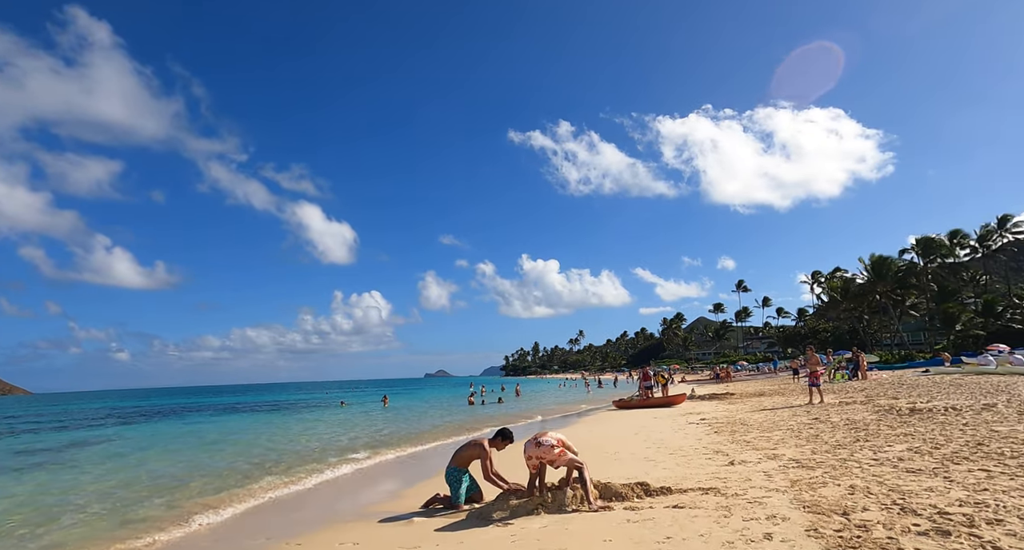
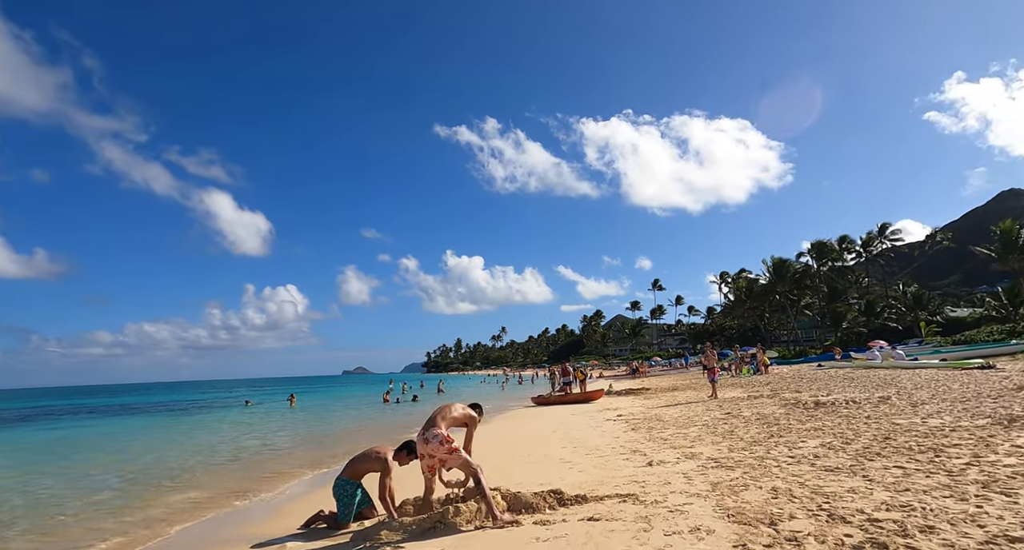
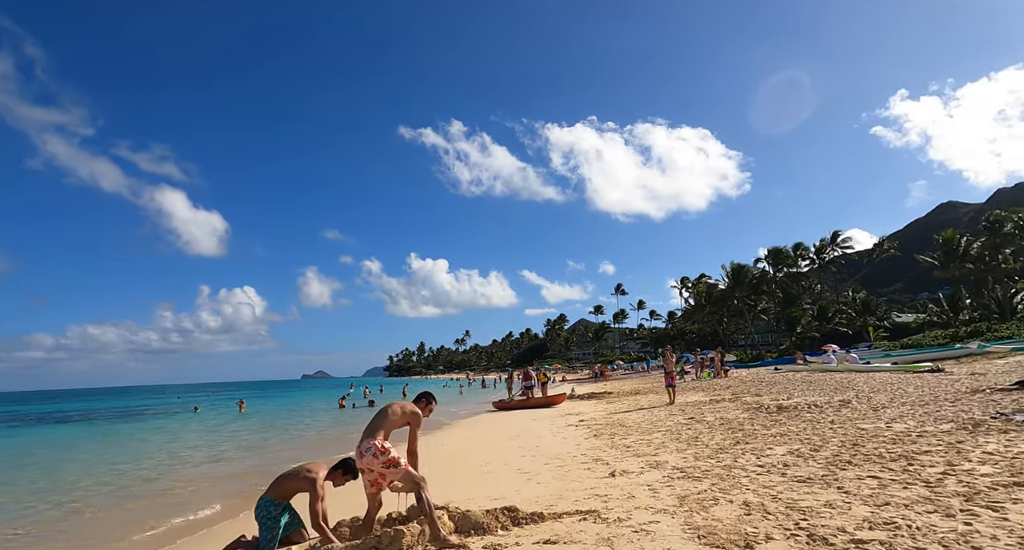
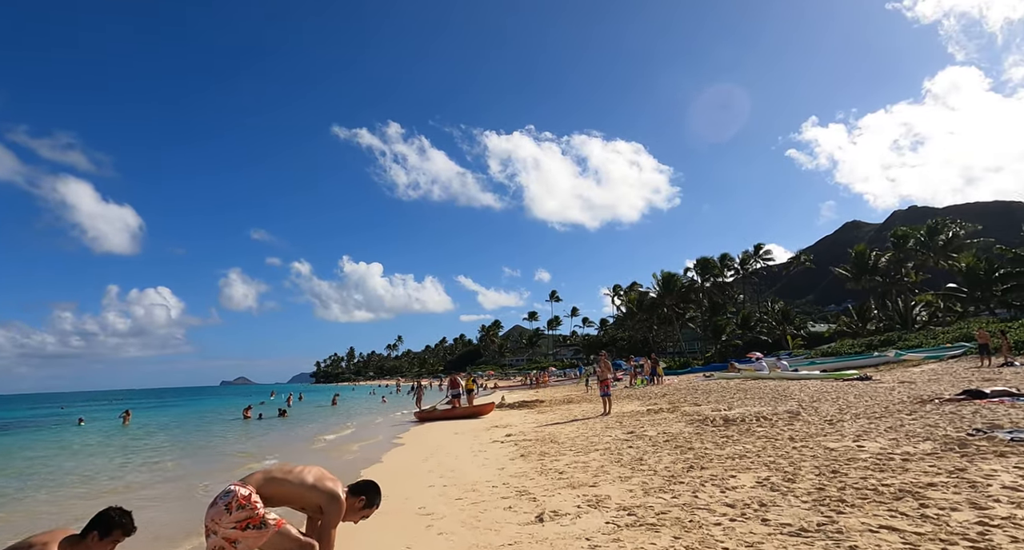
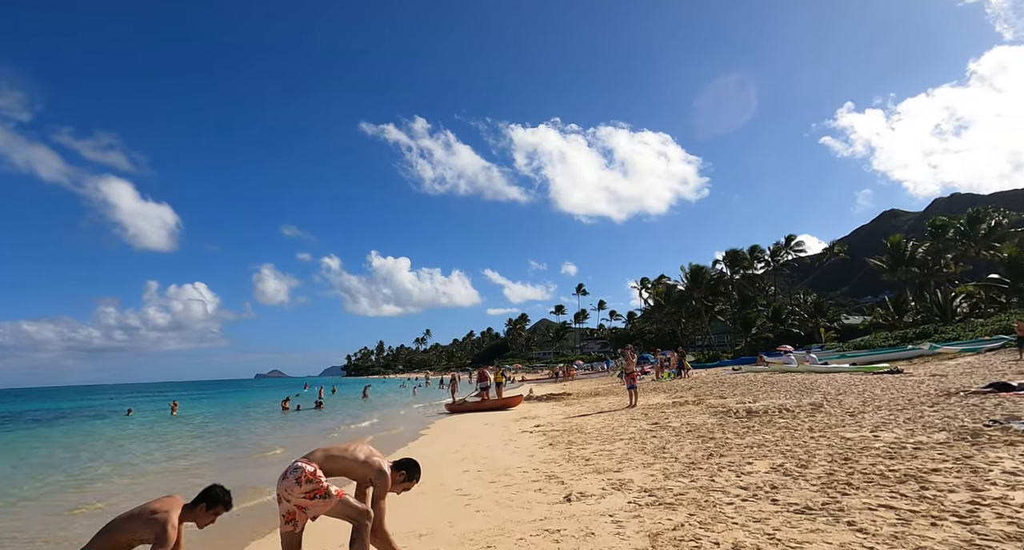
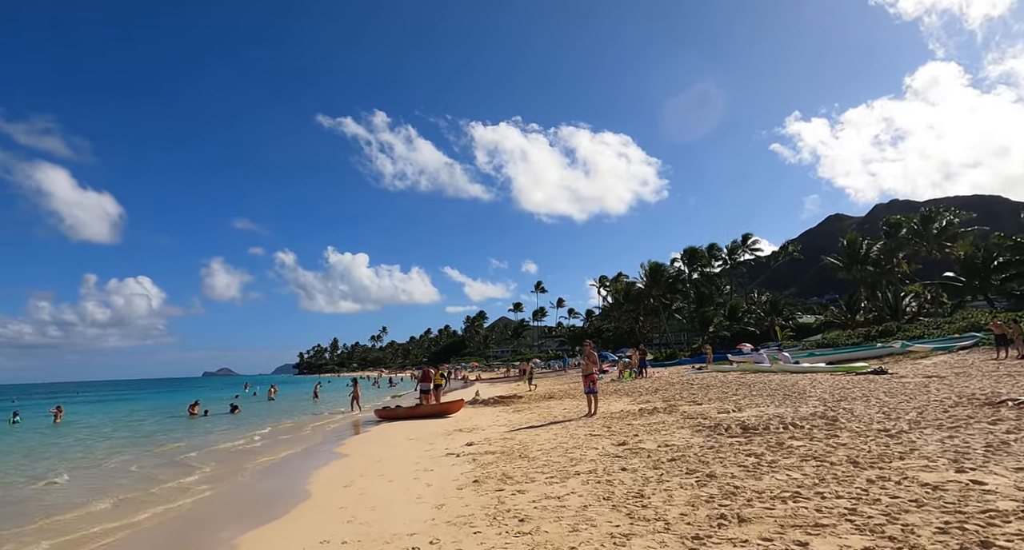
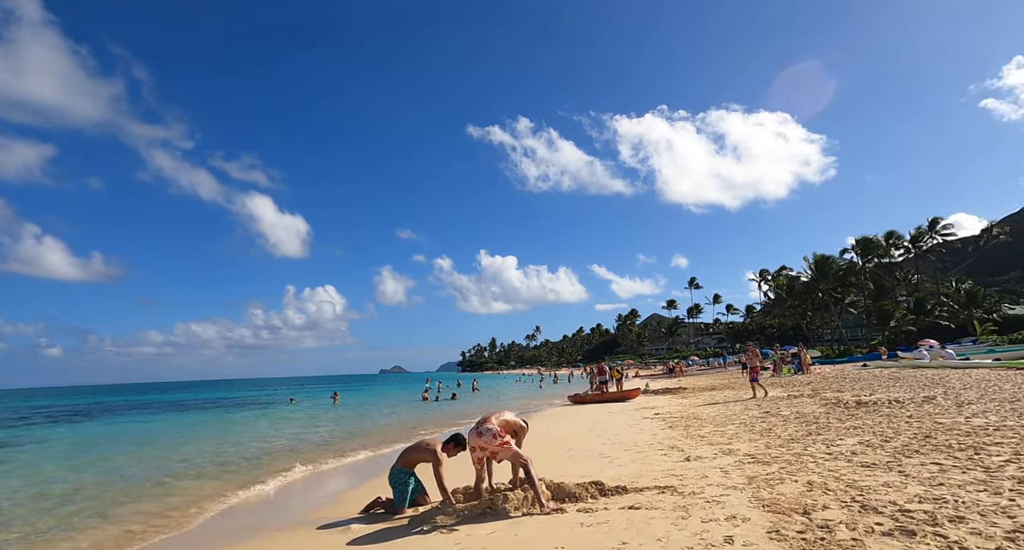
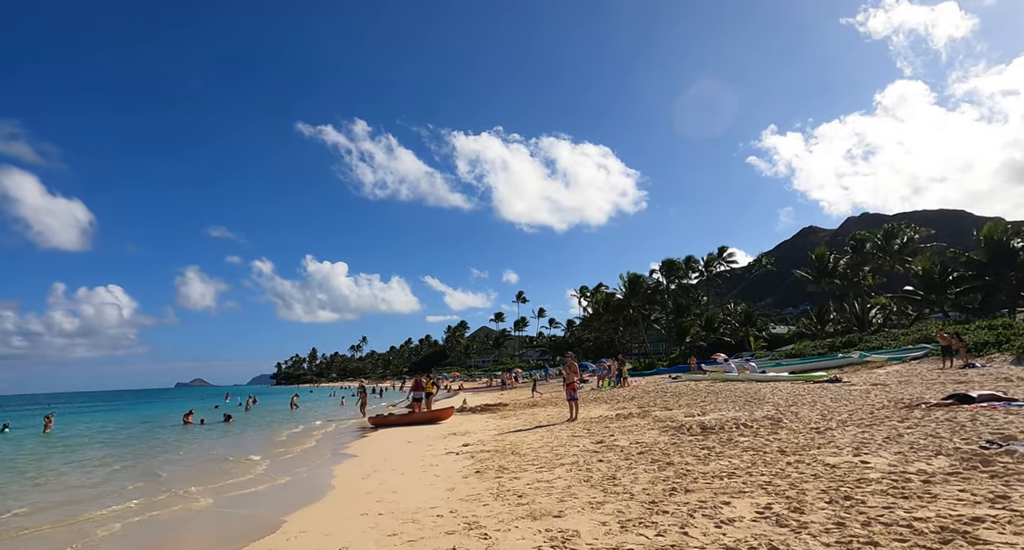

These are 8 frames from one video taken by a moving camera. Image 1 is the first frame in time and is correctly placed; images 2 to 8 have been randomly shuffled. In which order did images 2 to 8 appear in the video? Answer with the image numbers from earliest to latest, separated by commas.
7, 2, 3, 5, 4, 8, 6
